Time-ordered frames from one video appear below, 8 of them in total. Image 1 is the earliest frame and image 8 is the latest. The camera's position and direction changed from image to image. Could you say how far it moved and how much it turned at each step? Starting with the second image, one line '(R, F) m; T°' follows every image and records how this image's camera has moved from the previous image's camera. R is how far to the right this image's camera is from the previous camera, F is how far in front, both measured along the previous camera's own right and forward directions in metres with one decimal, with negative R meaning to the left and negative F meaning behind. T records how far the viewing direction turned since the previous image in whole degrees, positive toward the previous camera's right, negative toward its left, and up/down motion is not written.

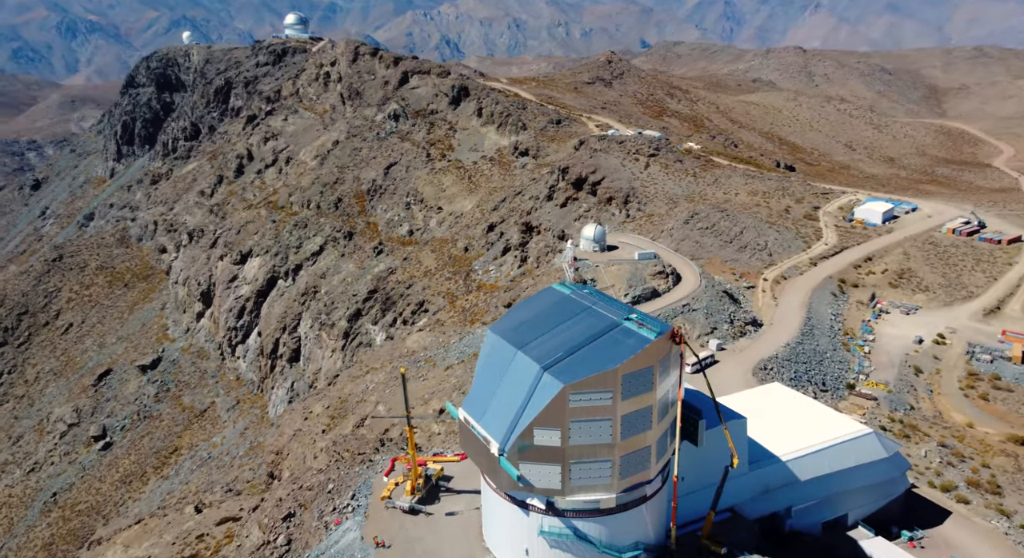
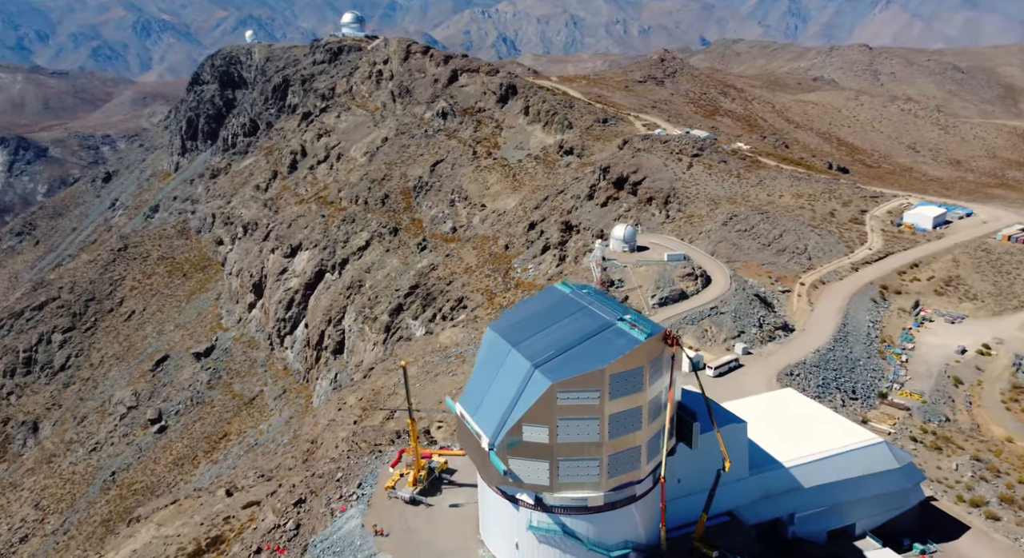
(+1.4, -0.3) m; -4°
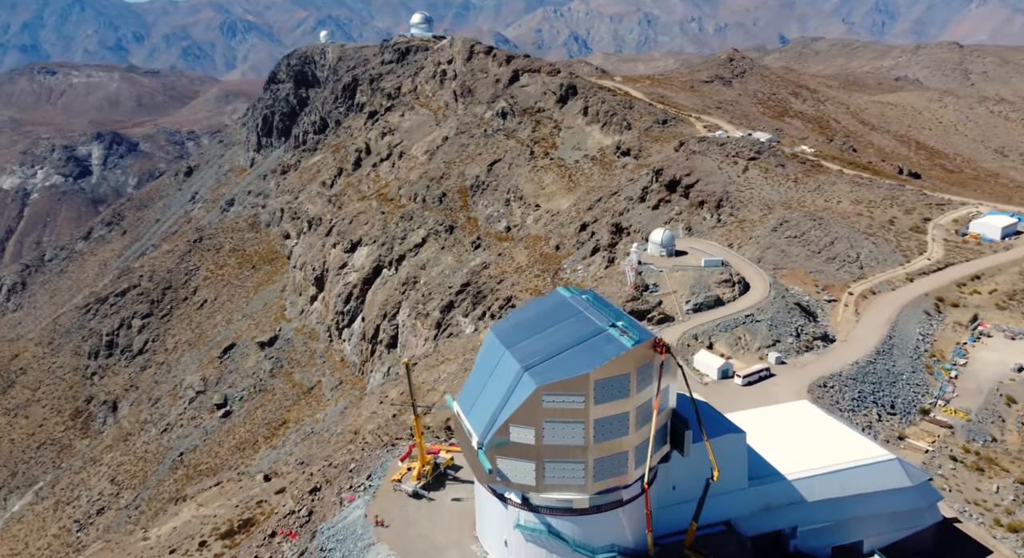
(+1.8, -0.3) m; -5°
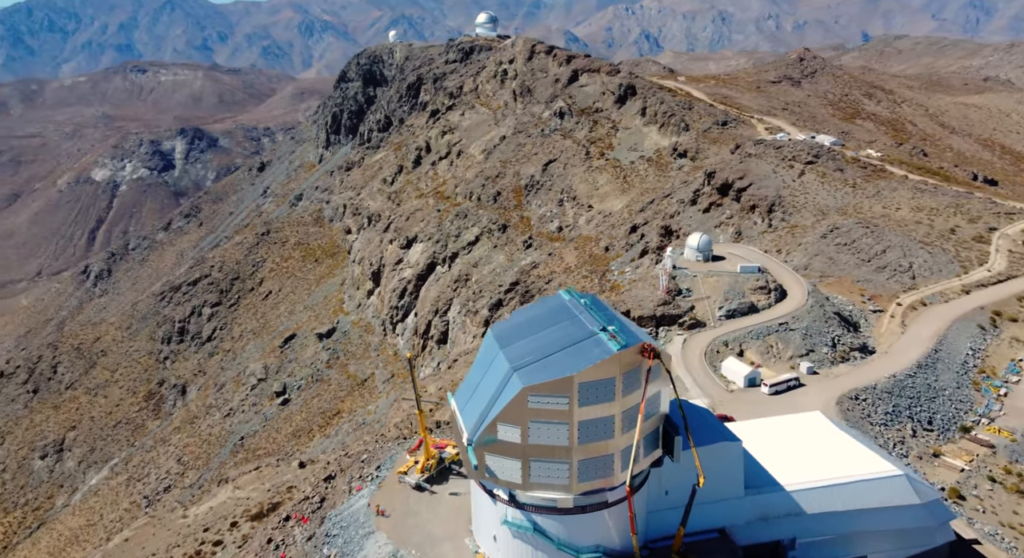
(+1.8, -0.3) m; -5°
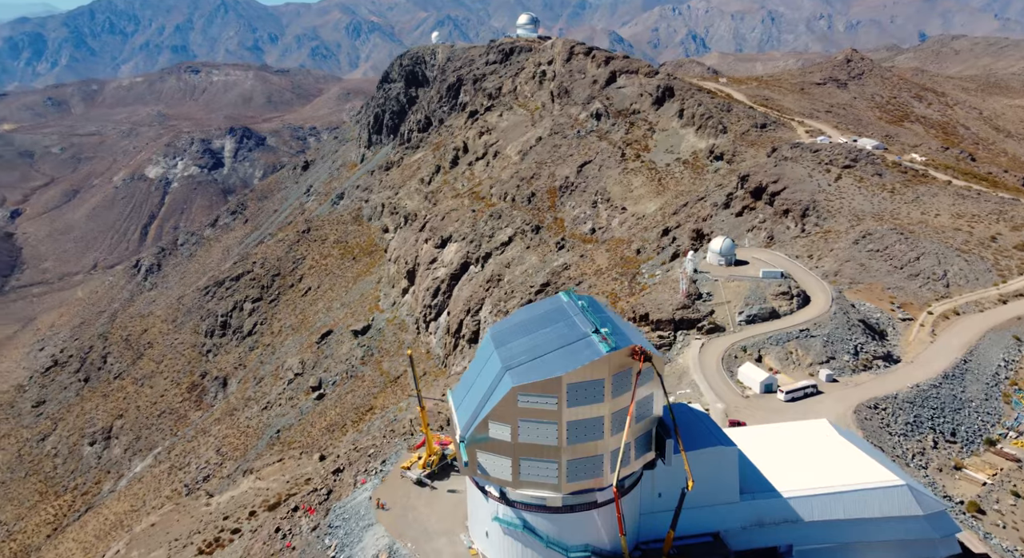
(+1.2, -0.2) m; -3°
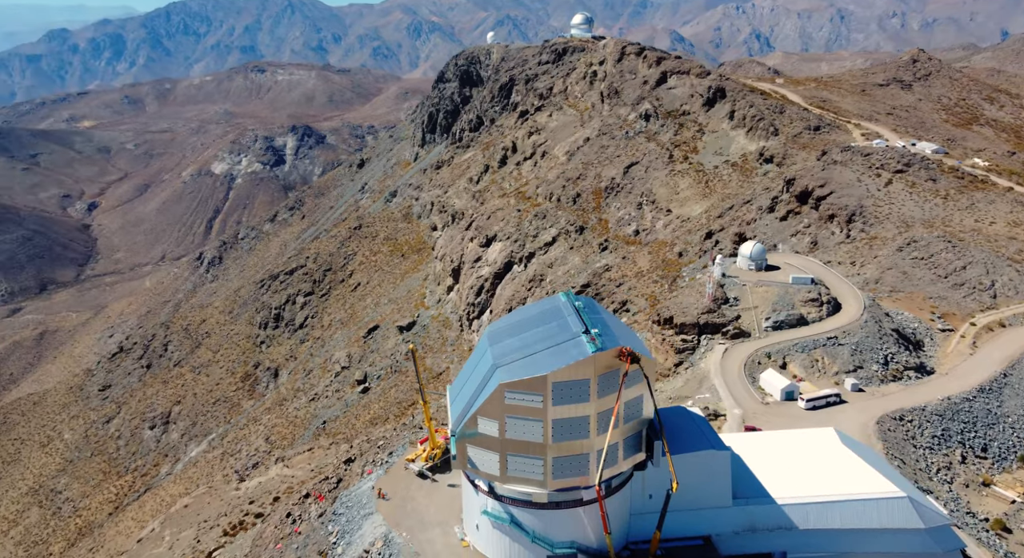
(+1.6, -0.2) m; -5°
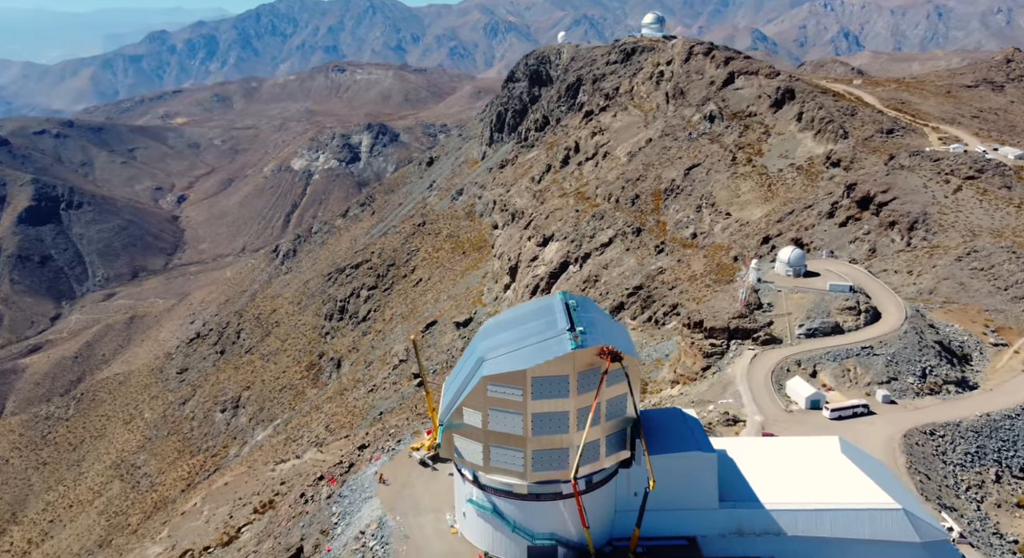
(+2.1, -0.1) m; -6°
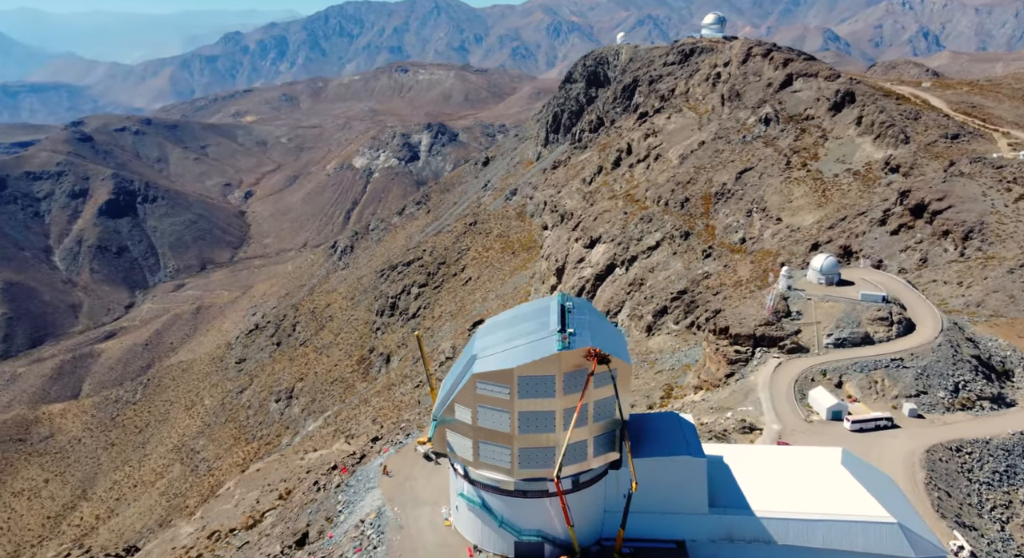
(+1.6, 0.0) m; -5°
